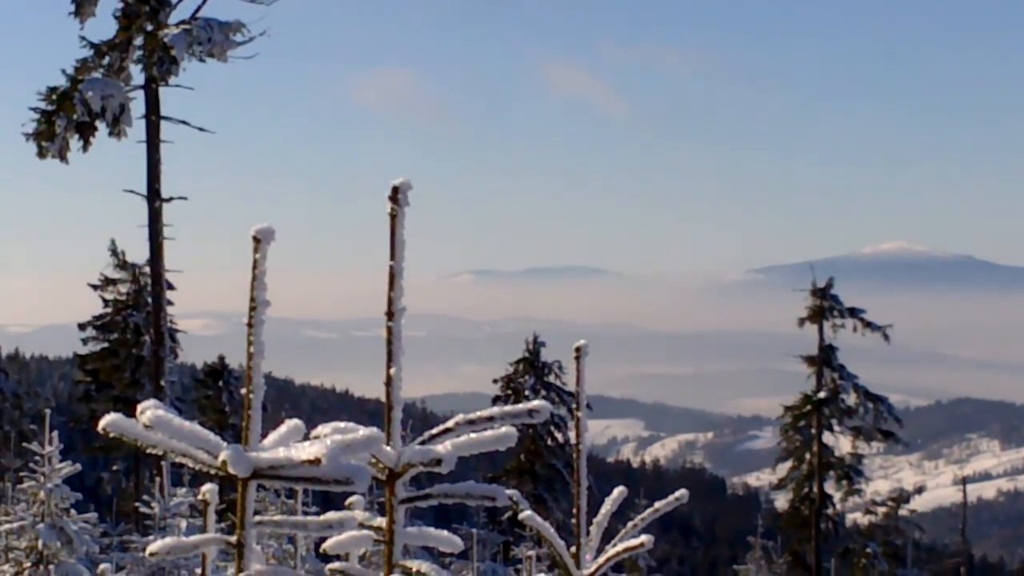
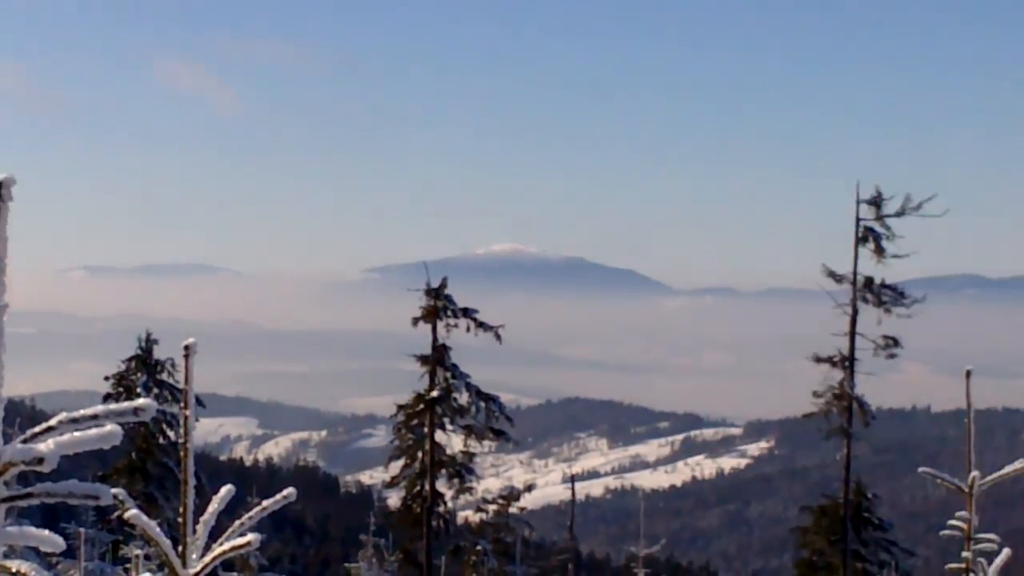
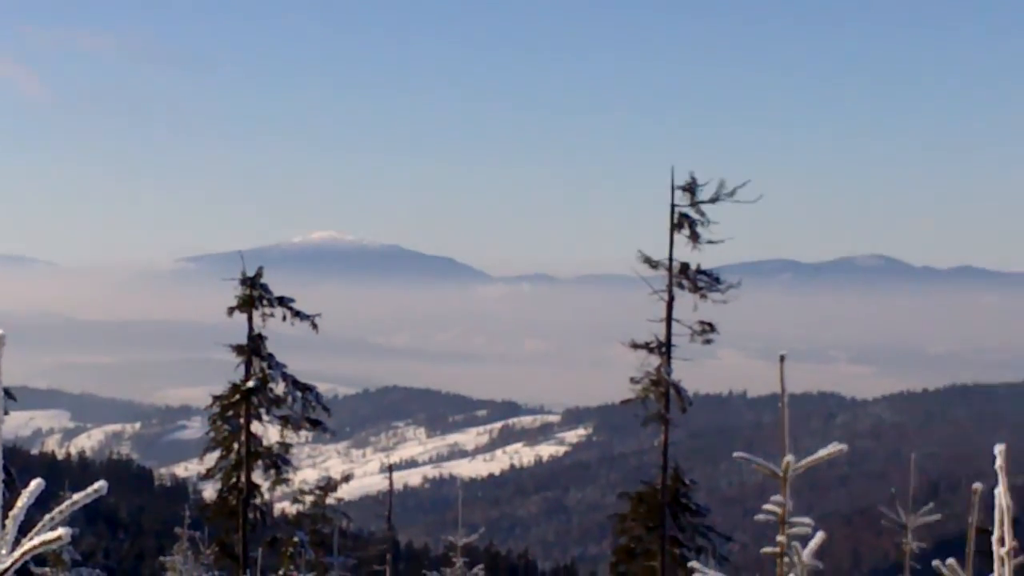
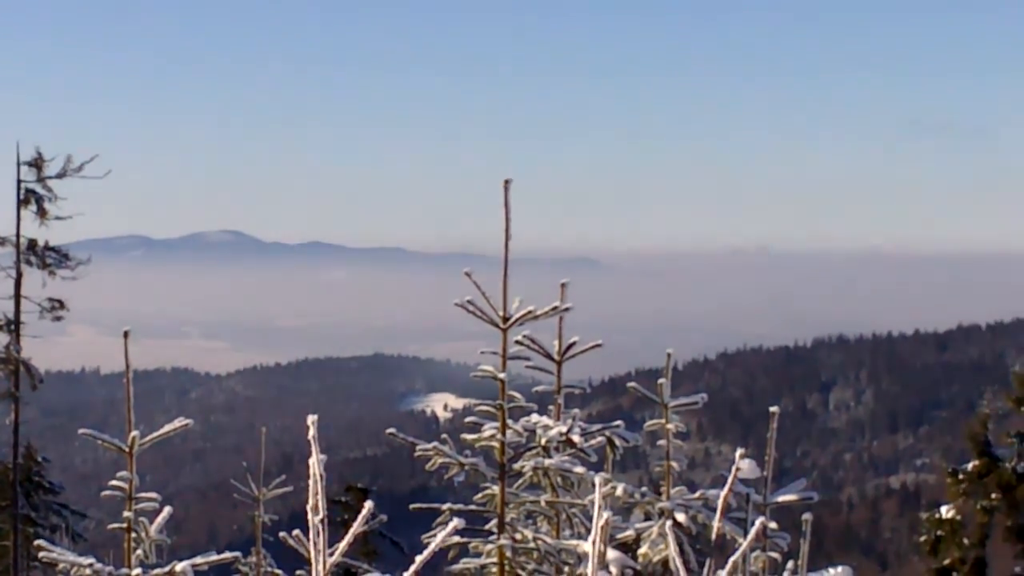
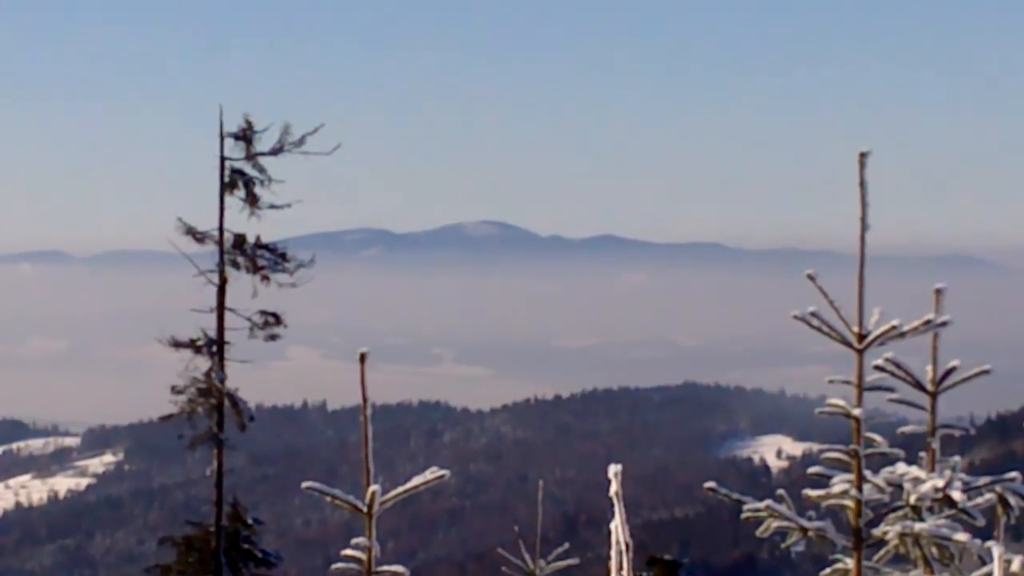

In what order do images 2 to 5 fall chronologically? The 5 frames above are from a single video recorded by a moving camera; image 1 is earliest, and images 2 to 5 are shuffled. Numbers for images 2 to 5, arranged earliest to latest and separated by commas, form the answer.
2, 3, 4, 5
